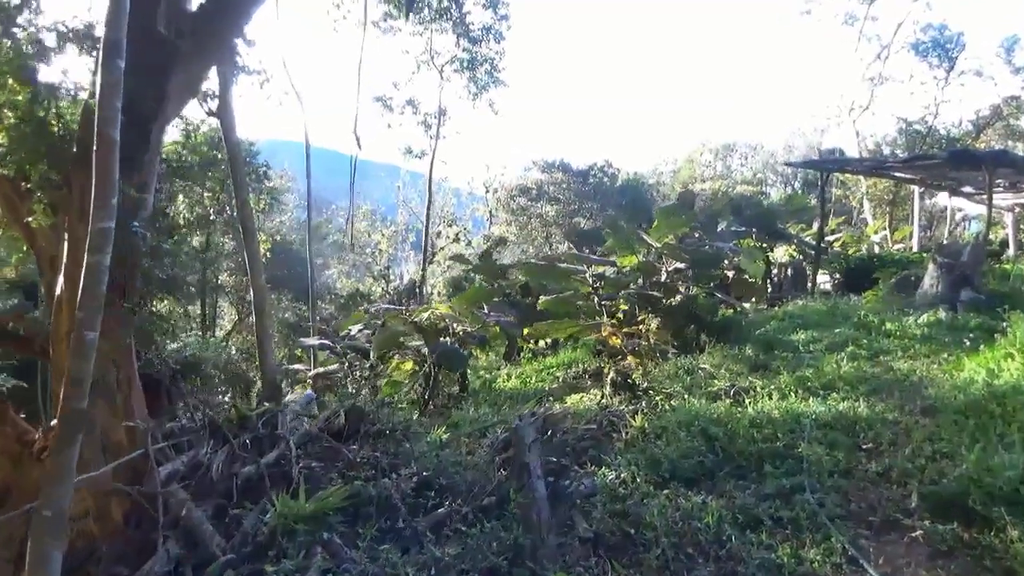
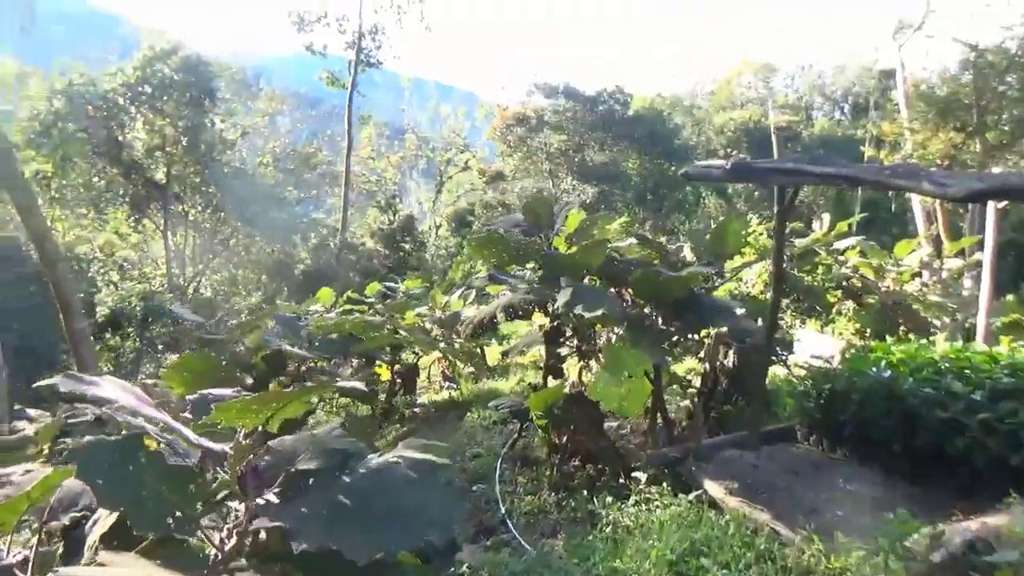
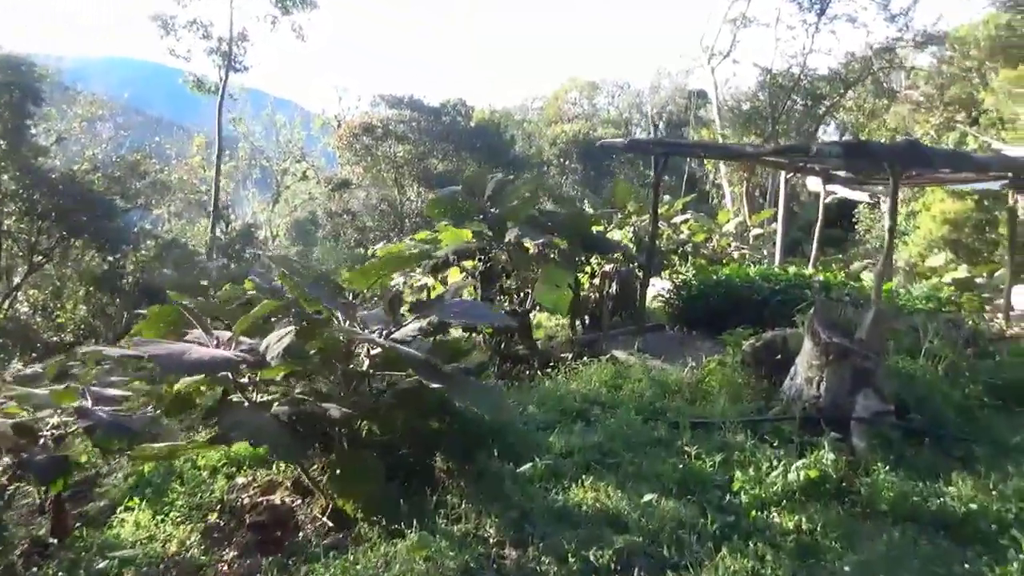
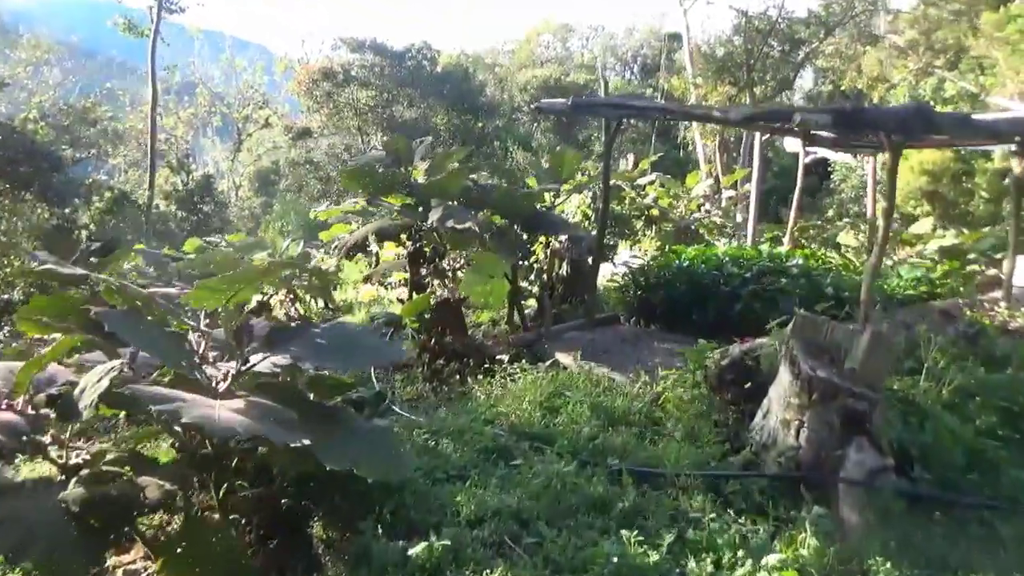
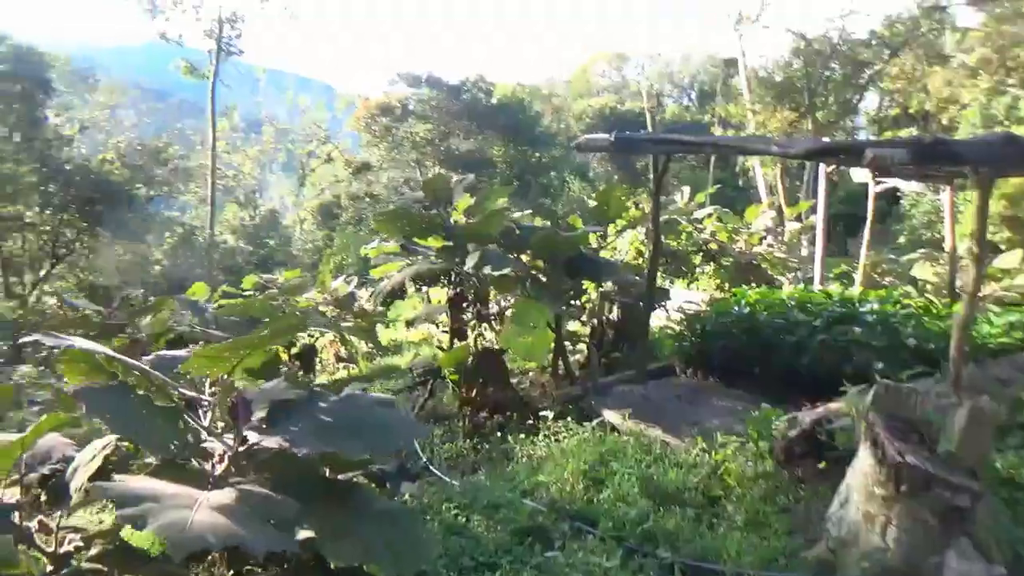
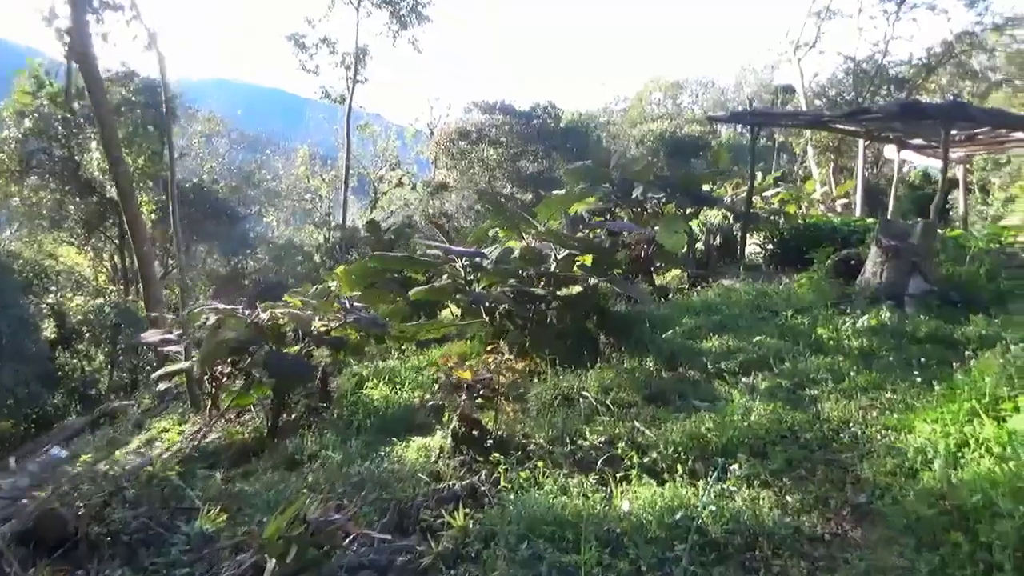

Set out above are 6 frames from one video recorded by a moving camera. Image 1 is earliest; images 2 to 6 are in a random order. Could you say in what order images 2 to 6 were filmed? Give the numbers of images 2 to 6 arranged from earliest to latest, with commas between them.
6, 3, 4, 5, 2
